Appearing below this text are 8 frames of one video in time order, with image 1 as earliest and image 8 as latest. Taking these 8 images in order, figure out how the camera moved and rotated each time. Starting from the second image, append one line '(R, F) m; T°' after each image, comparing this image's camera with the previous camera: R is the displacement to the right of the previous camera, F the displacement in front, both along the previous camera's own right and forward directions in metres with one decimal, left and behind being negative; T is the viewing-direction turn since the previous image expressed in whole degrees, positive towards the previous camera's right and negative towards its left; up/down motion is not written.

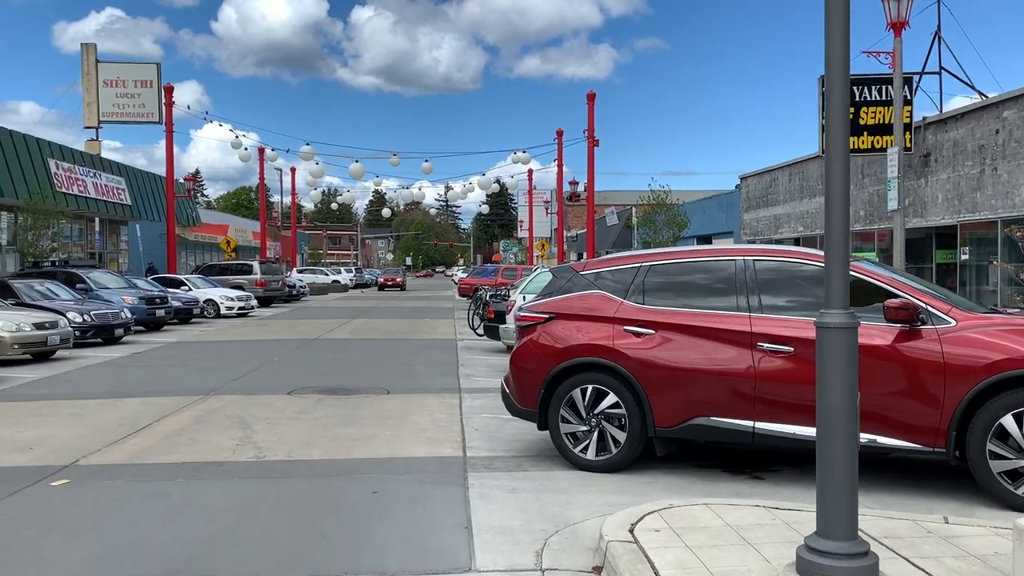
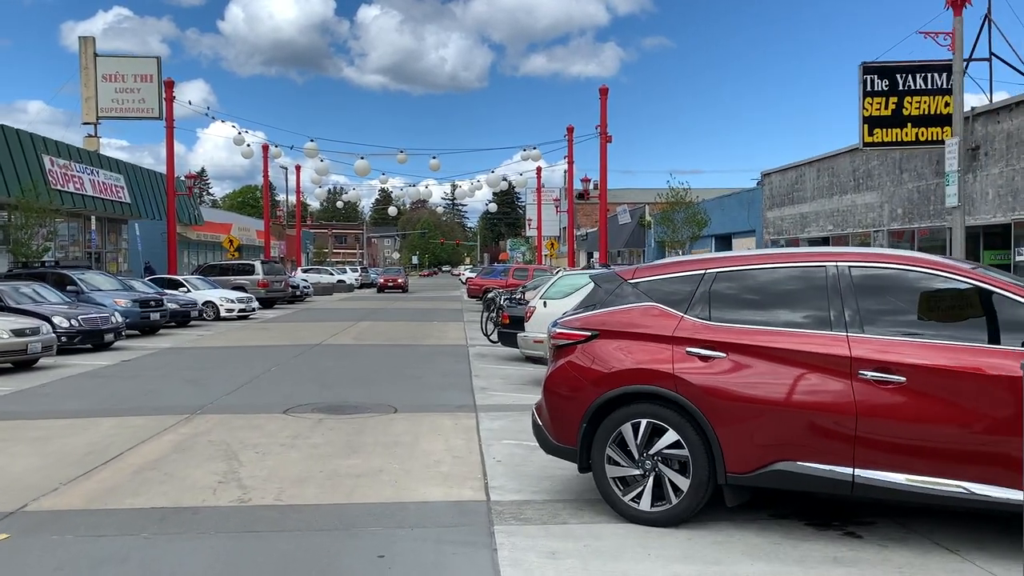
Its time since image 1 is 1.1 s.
(-0.2, +1.2) m; 0°
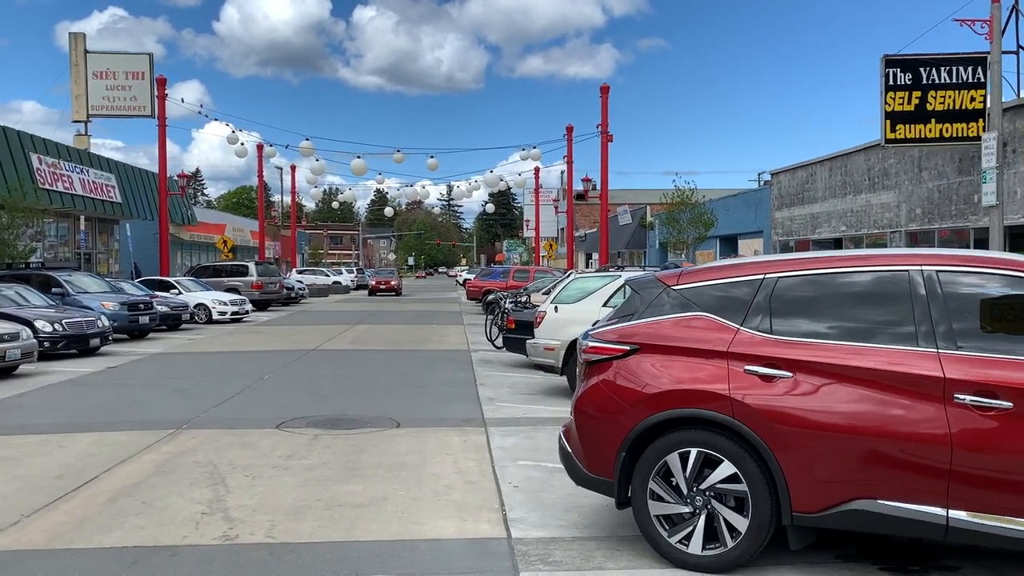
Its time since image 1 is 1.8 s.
(-0.2, +0.7) m; 0°
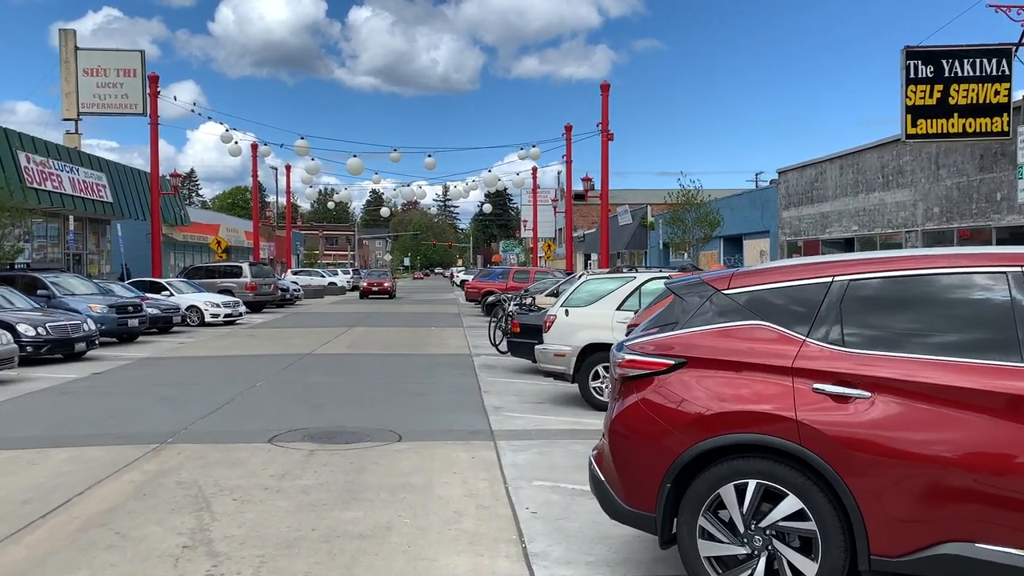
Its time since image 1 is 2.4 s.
(-0.1, +0.7) m; 0°
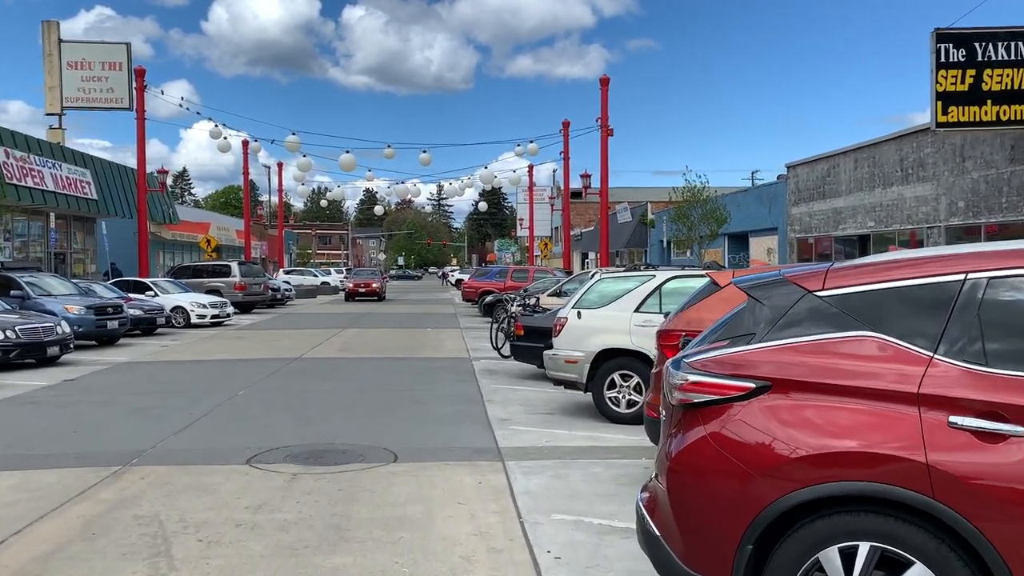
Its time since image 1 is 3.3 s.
(-0.1, +1.0) m; 0°
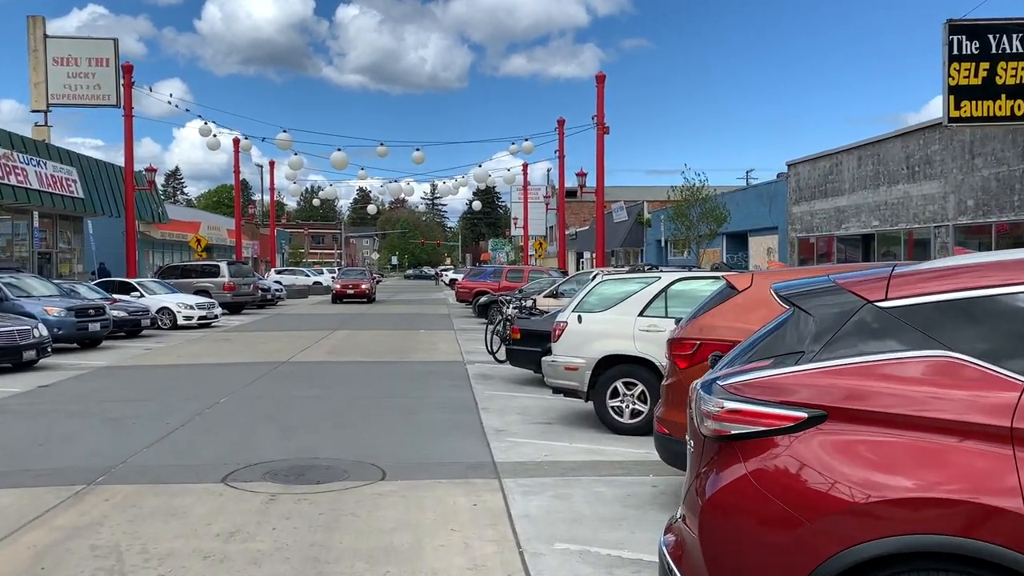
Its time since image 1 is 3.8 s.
(0.0, +0.6) m; 0°
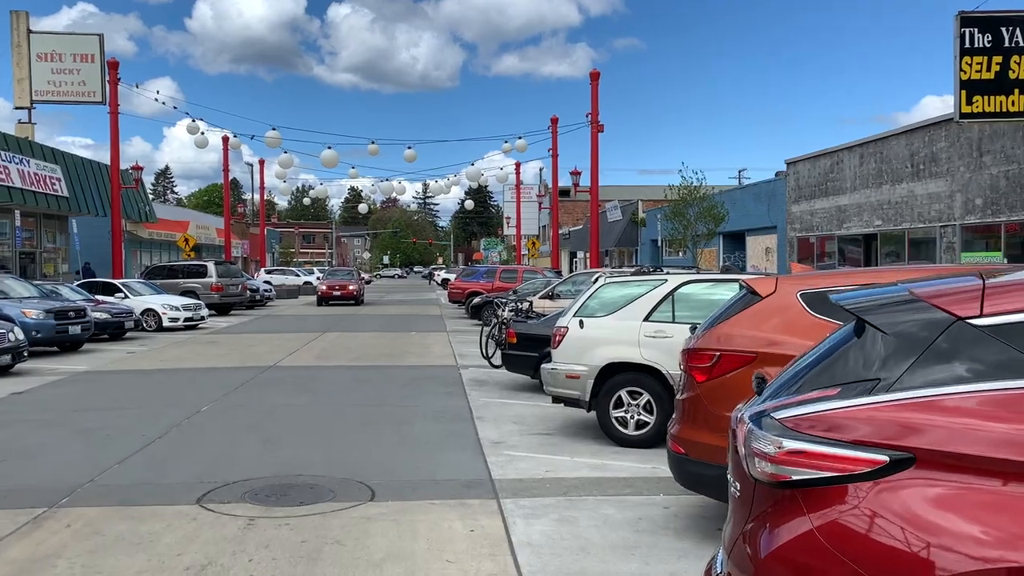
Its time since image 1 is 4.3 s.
(-0.1, +0.5) m; +1°
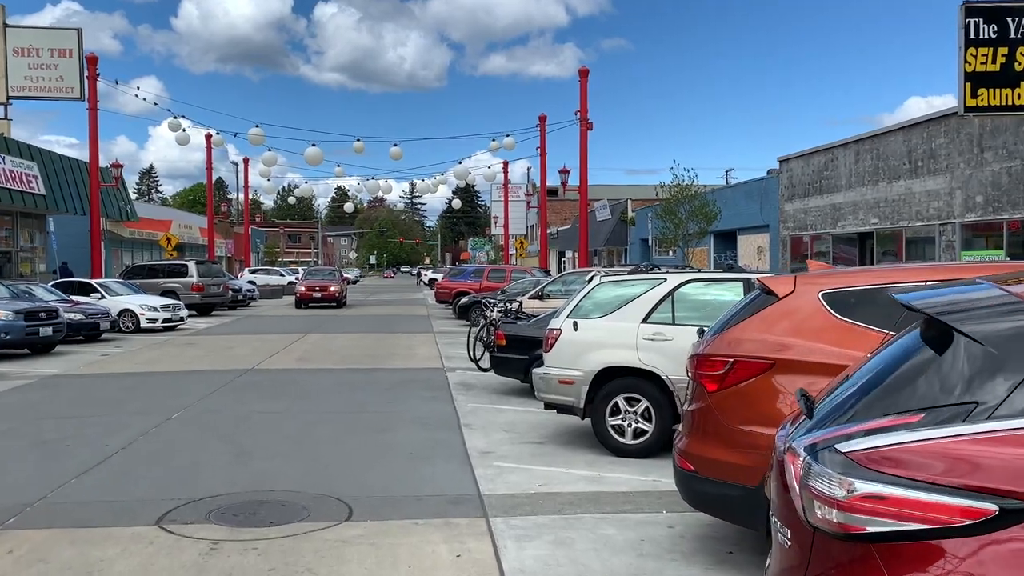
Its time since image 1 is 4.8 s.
(0.0, +0.5) m; +1°
